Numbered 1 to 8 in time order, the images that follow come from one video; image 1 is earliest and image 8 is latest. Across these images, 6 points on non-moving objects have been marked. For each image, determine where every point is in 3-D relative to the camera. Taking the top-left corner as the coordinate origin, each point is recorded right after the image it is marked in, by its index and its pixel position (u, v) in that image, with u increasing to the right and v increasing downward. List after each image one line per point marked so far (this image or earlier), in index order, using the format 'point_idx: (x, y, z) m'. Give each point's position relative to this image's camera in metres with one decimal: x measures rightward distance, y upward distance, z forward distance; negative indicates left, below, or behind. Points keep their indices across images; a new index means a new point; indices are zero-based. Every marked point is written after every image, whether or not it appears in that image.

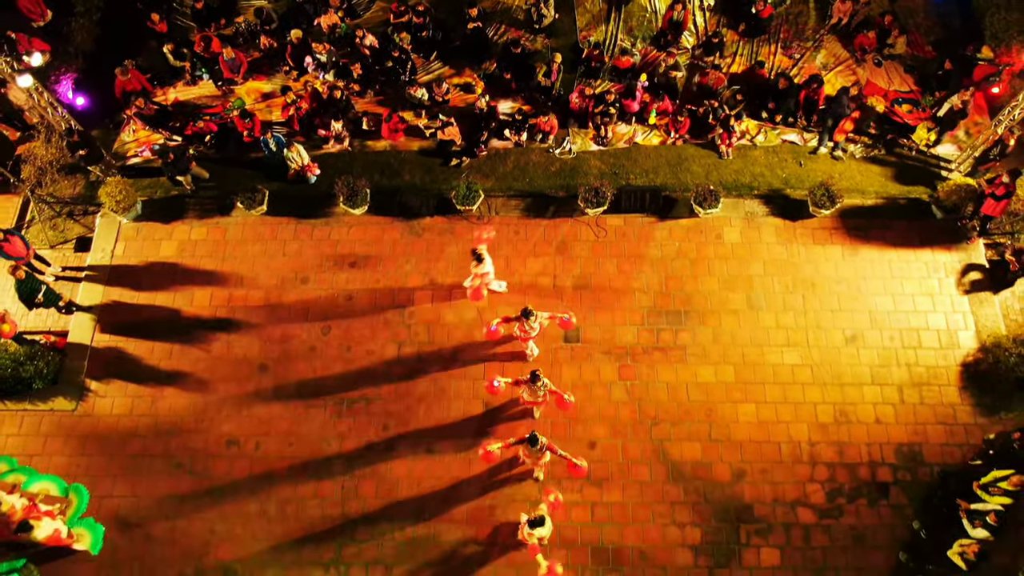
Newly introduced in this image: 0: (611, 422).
0: (+1.2, -1.7, +9.7) m
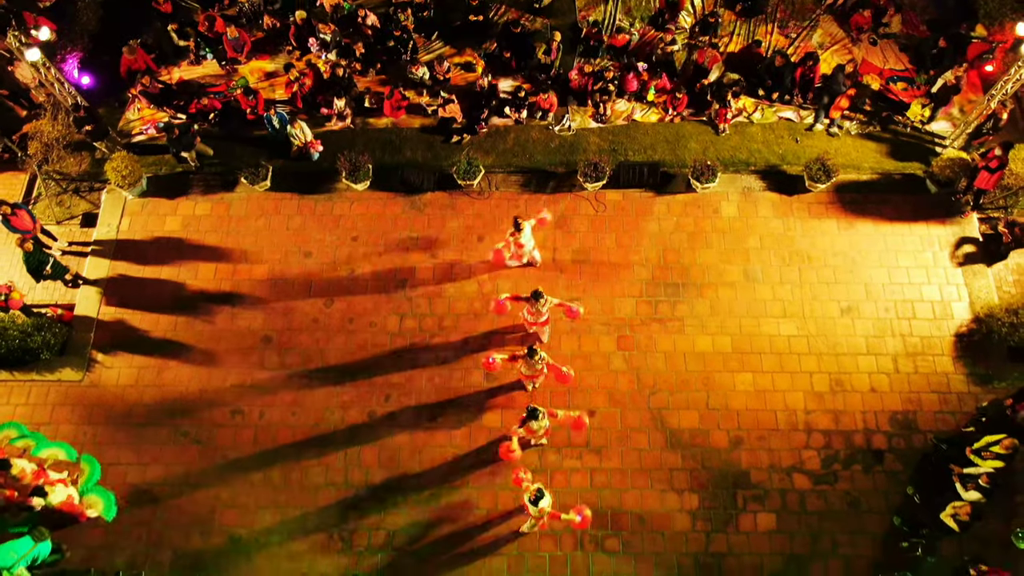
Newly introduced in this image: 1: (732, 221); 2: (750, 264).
0: (+1.2, -1.3, +9.8) m
1: (+3.0, +0.9, +10.8) m
2: (+3.2, +0.3, +10.5) m
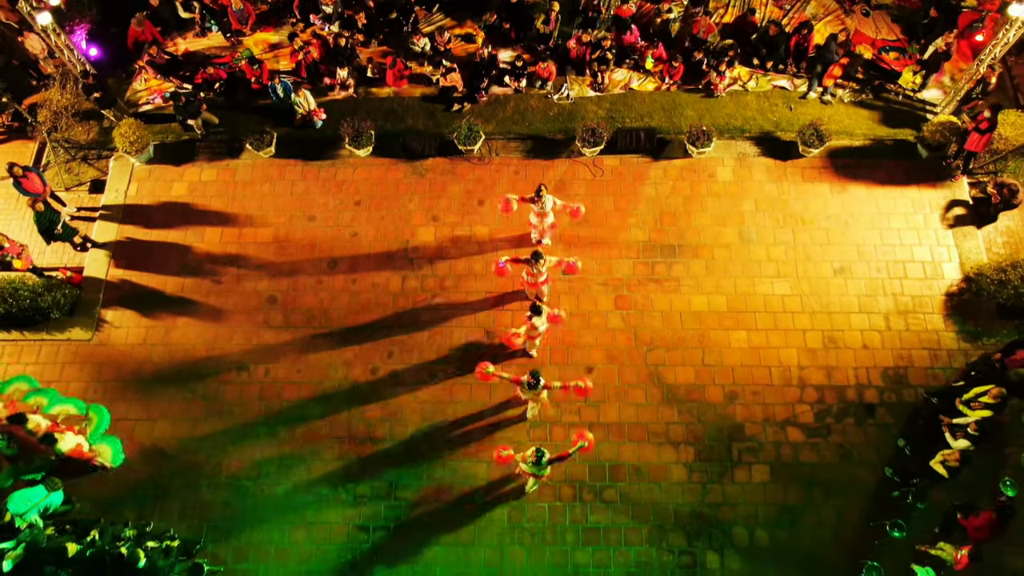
0: (+1.2, -0.8, +10.0) m
1: (+3.0, +1.4, +11.0) m
2: (+3.2, +0.9, +10.7) m
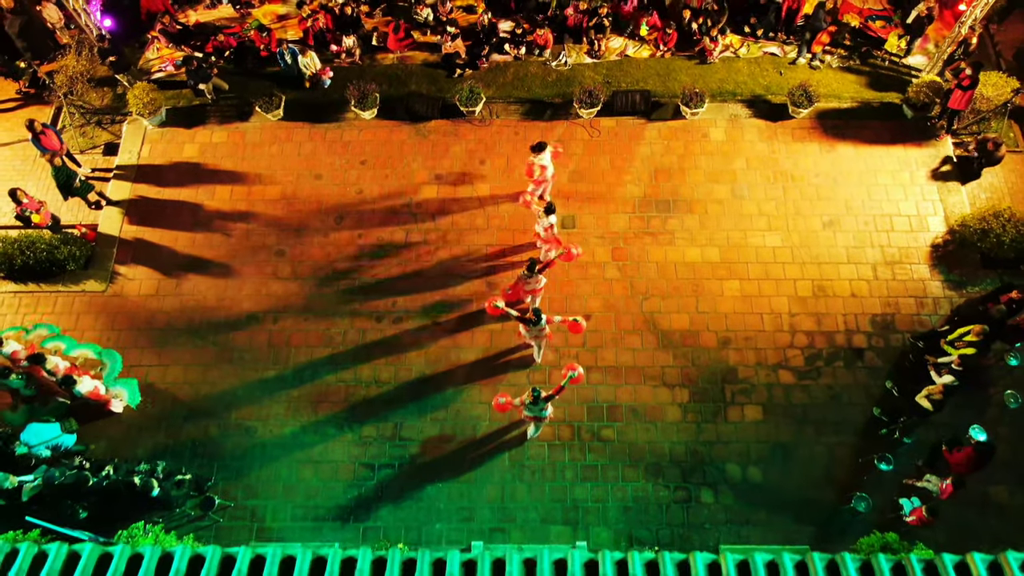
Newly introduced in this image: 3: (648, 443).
0: (+1.2, -0.1, +10.4) m
1: (+3.0, +2.1, +11.4) m
2: (+3.2, +1.5, +11.1) m
3: (+1.6, -1.9, +9.6) m
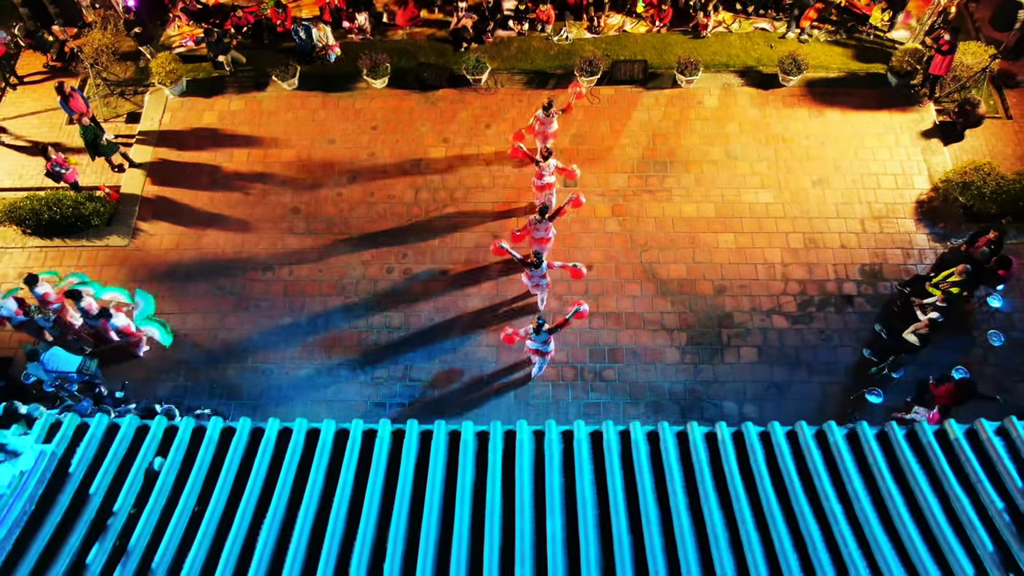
0: (+1.3, +0.5, +10.9) m
1: (+3.1, +2.7, +12.0) m
2: (+3.2, +2.1, +11.6) m
3: (+1.7, -1.2, +10.0) m
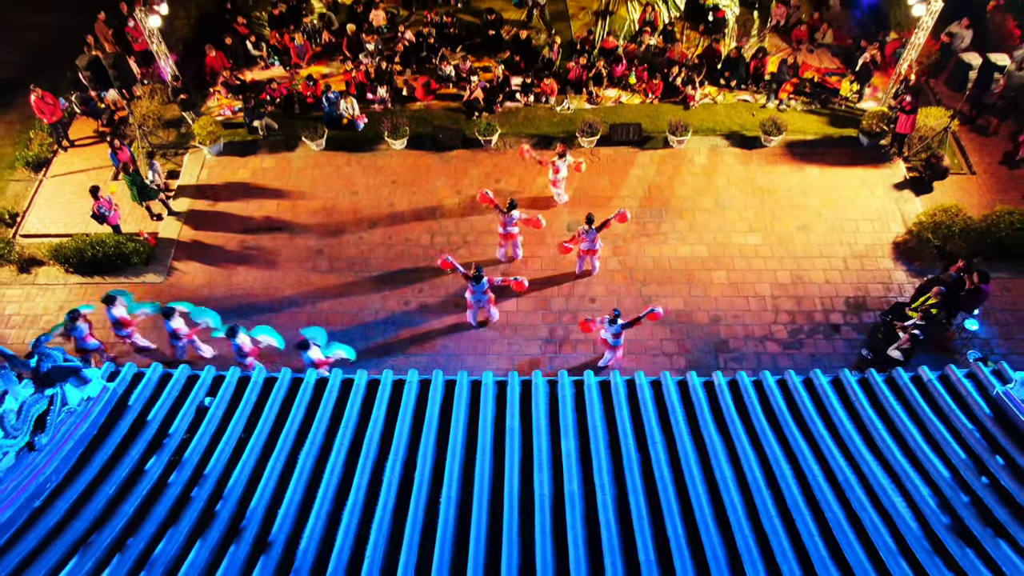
0: (+1.4, +0.1, +11.7) m
1: (+3.2, +2.0, +13.1) m
2: (+3.4, +1.5, +12.7) m
3: (+1.8, -1.5, +10.6) m
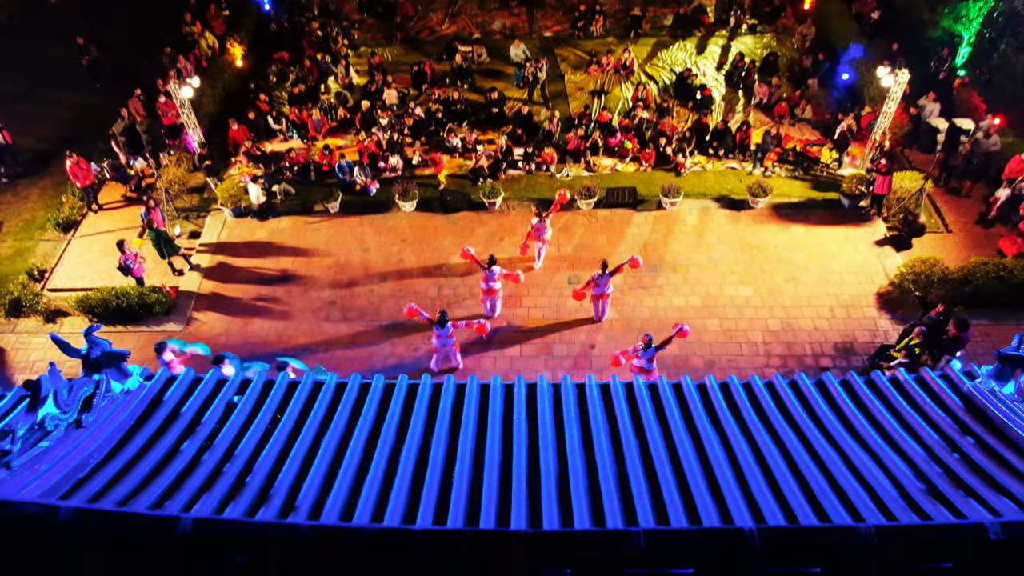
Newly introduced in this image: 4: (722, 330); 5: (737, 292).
0: (+1.5, -0.7, +12.3) m
1: (+3.2, +1.1, +13.9) m
2: (+3.4, +0.6, +13.5) m
3: (+1.9, -2.1, +10.9) m
4: (+3.2, -0.7, +12.3) m
5: (+3.6, -0.1, +12.8) m
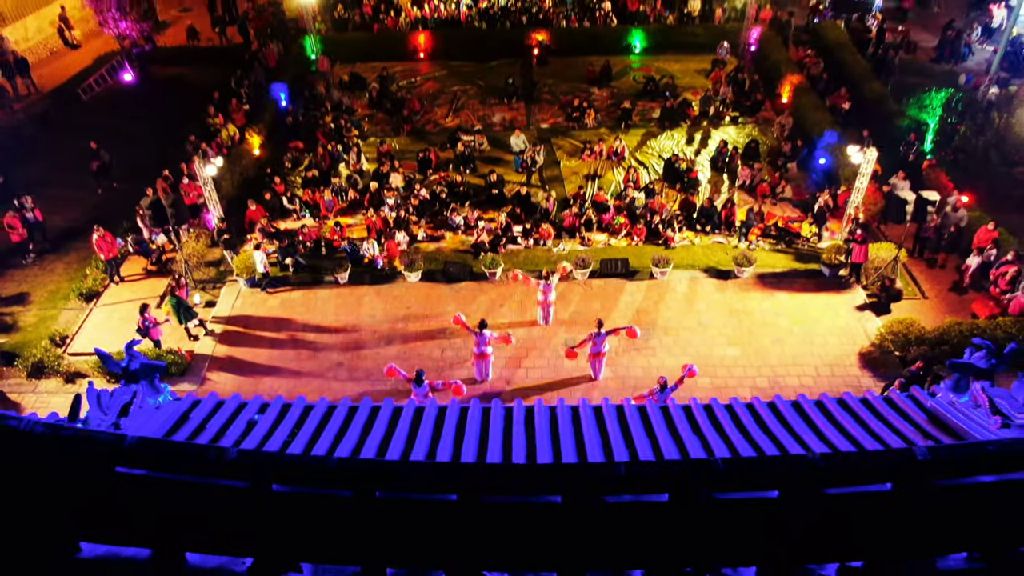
0: (+1.5, -1.7, +12.8) m
1: (+3.2, -0.1, +14.7) m
2: (+3.4, -0.5, +14.2) m
3: (+1.9, -2.9, +11.3) m
4: (+3.2, -1.6, +12.8) m
5: (+3.6, -1.1, +13.4) m
